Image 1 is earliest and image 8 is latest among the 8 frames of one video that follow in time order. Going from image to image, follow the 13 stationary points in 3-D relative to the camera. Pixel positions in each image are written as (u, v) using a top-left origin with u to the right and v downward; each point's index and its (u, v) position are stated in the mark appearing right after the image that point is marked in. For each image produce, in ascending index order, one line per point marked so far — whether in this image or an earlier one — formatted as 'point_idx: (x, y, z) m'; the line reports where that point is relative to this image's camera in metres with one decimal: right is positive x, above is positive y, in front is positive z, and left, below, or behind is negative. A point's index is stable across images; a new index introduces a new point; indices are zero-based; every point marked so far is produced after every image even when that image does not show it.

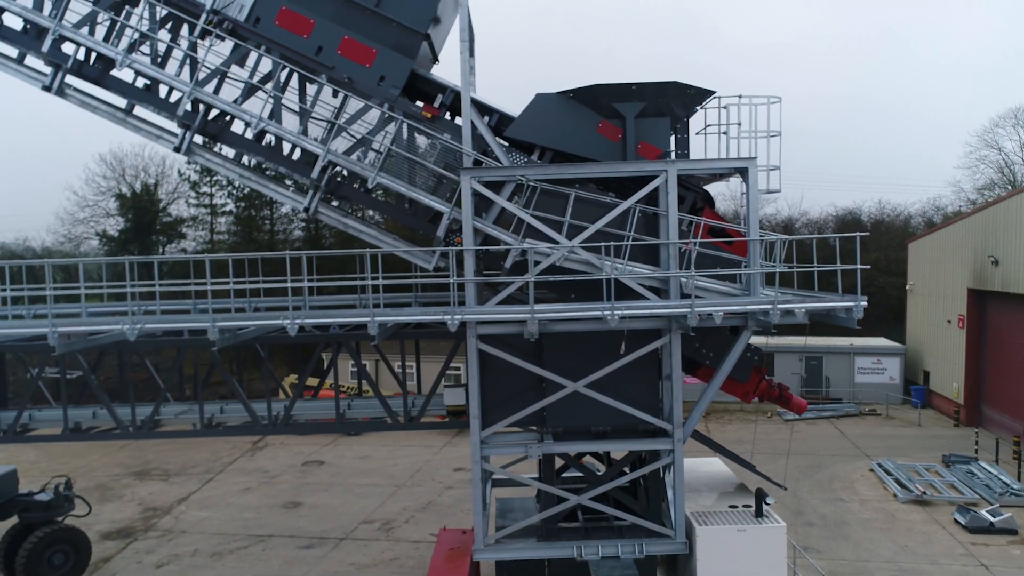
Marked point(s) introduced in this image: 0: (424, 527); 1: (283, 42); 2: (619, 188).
0: (-1.9, -5.3, +17.6) m
1: (-3.1, +3.3, +10.7) m
2: (+1.5, +1.4, +11.0) m
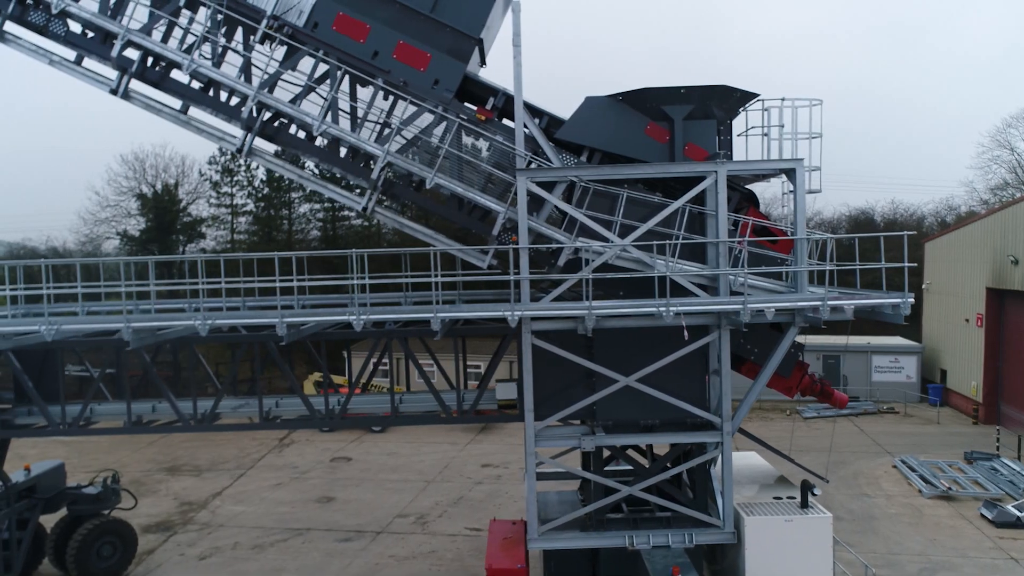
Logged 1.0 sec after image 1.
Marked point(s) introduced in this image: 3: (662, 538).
0: (-1.2, -5.3, +17.9) m
1: (-2.4, +3.4, +11.0) m
2: (+2.2, +1.4, +11.3) m
3: (+2.0, -3.3, +10.4) m
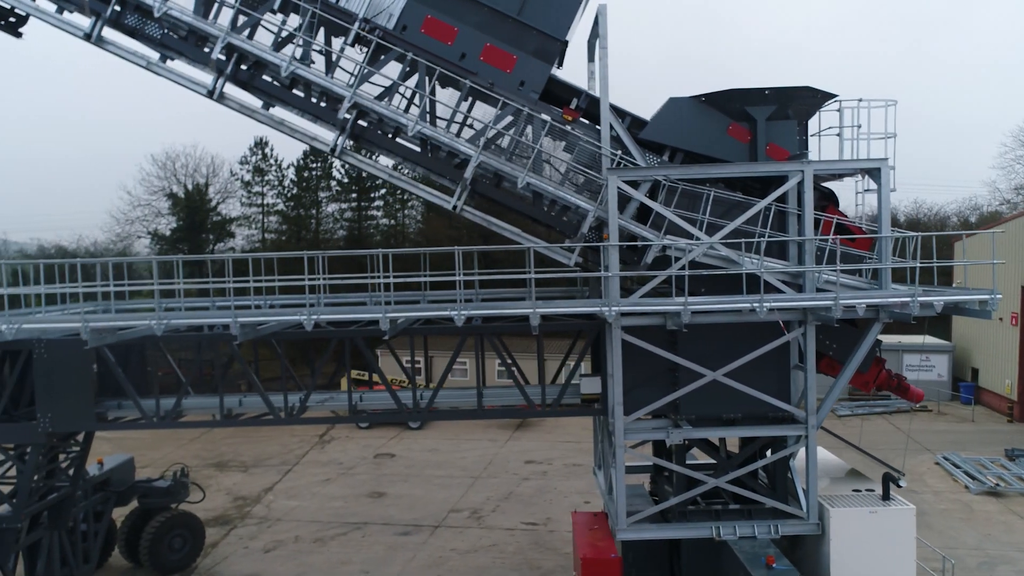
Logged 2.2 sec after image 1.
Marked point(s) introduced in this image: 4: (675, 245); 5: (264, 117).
0: (0.0, -5.2, +18.1) m
1: (-1.2, +3.4, +11.3) m
2: (+3.4, +1.5, +11.5) m
3: (+3.2, -3.2, +10.7) m
4: (+2.2, +0.6, +10.5) m
5: (-3.5, +2.5, +11.5) m
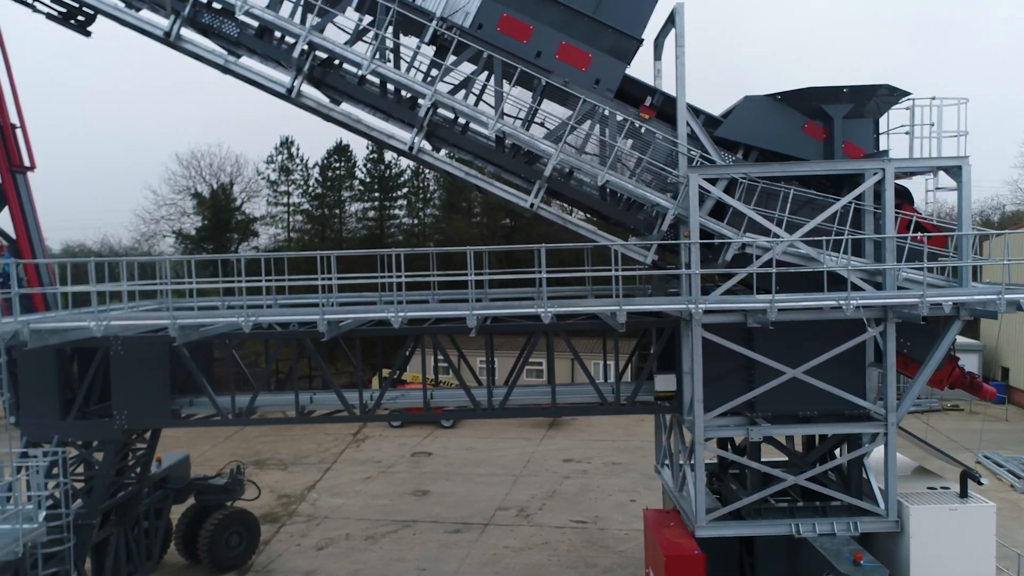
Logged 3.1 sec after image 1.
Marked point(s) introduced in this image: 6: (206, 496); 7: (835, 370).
0: (+1.1, -5.2, +18.2) m
1: (-0.1, +3.4, +11.3) m
2: (+4.5, +1.5, +11.6) m
3: (+4.3, -3.2, +10.7) m
4: (+3.2, +0.6, +10.5) m
5: (-2.4, +2.6, +11.6) m
6: (-5.9, -4.0, +15.3) m
7: (+4.5, -1.1, +11.1) m
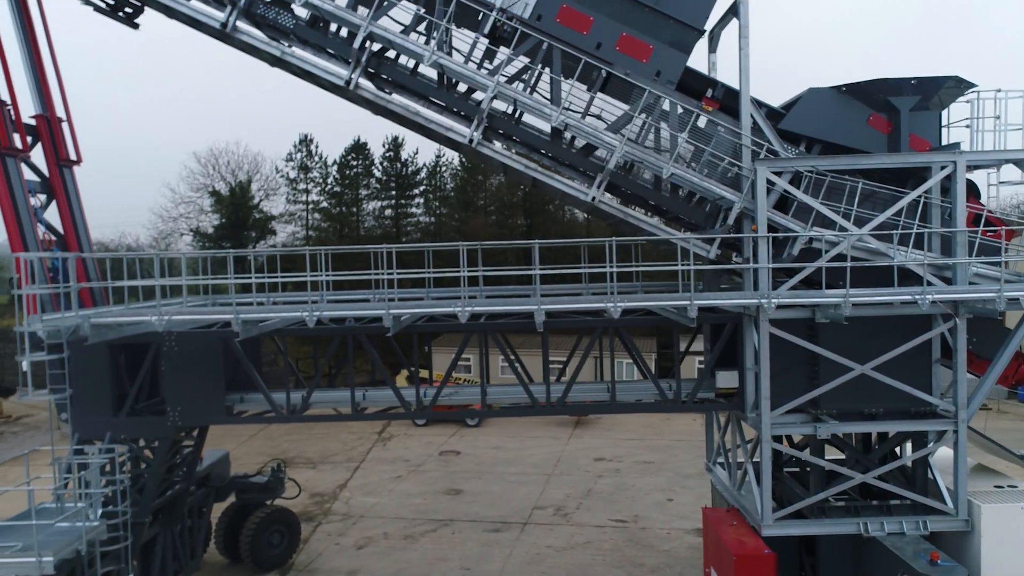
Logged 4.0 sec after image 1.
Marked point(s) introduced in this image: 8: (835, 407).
0: (+2.0, -5.1, +18.0) m
1: (+0.7, +3.5, +11.1) m
2: (+5.3, +1.6, +11.4) m
3: (+5.1, -3.2, +10.5) m
4: (+4.1, +0.7, +10.4) m
5: (-1.6, +2.6, +11.4) m
6: (-5.1, -4.0, +15.2) m
7: (+5.4, -1.1, +10.9) m
8: (+4.4, -1.6, +10.9) m
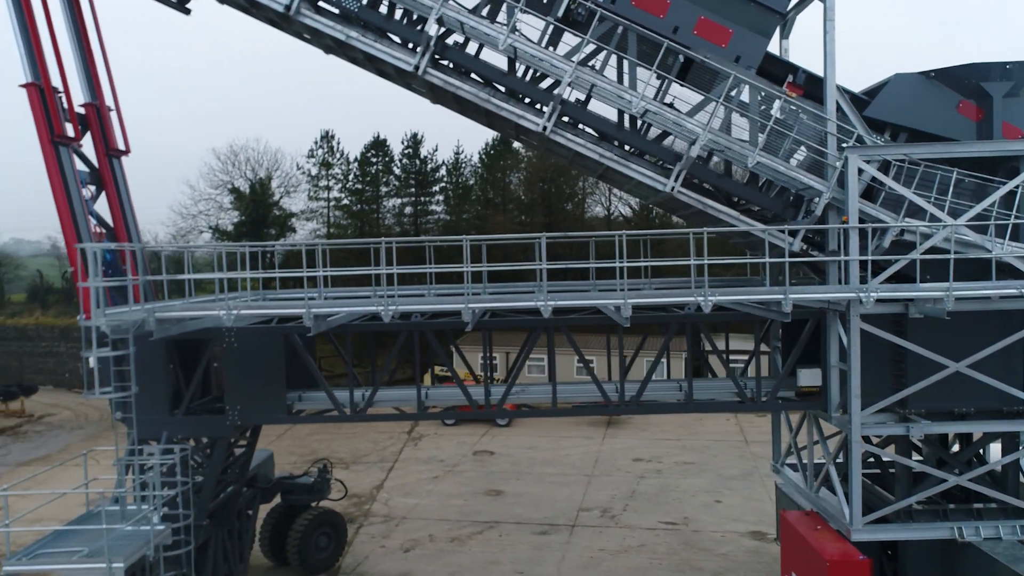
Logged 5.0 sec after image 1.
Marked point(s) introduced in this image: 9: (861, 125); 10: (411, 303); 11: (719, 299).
0: (+3.0, -5.0, +17.5) m
1: (+1.7, +3.6, +10.7) m
2: (+6.3, +1.6, +10.9) m
3: (+6.1, -3.1, +10.1) m
4: (+5.1, +0.8, +9.9) m
5: (-0.6, +2.7, +11.0) m
6: (-4.1, -3.9, +14.8) m
7: (+6.4, -1.0, +10.4) m
8: (+5.4, -1.6, +10.4) m
9: (+4.6, +2.2, +10.6) m
10: (-1.3, -0.2, +9.6) m
11: (+2.4, -0.1, +9.6) m
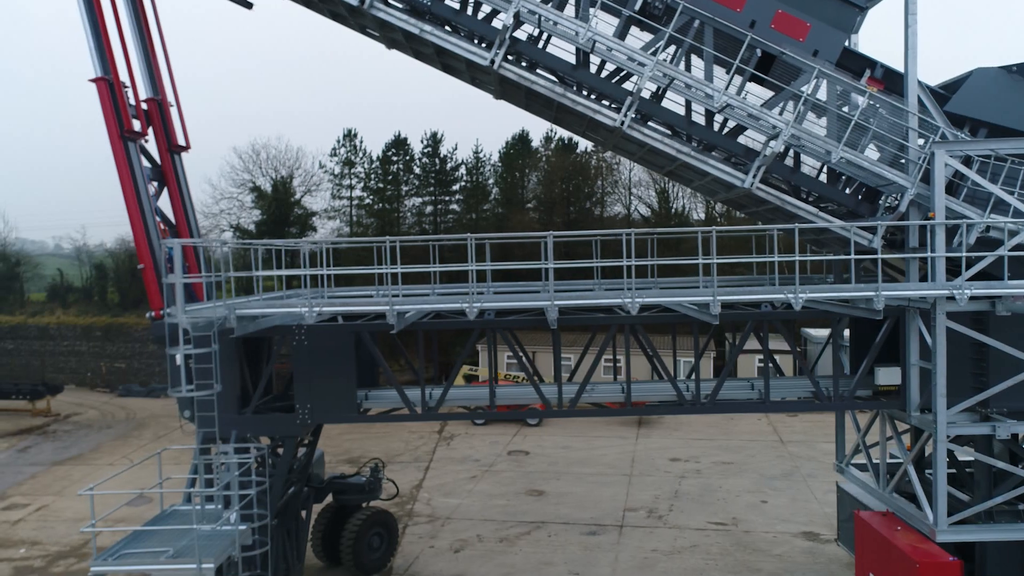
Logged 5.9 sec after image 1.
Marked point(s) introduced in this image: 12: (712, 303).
0: (+4.0, -5.0, +17.4) m
1: (+2.7, +3.6, +10.6) m
2: (+7.3, +1.7, +10.8) m
3: (+7.1, -3.0, +9.9) m
4: (+6.1, +0.8, +9.8) m
5: (+0.4, +2.7, +10.8) m
6: (-3.1, -3.8, +14.6) m
7: (+7.4, -1.0, +10.3) m
8: (+6.4, -1.5, +10.3) m
9: (+5.6, +2.2, +10.5) m
10: (-0.3, -0.2, +9.4) m
11: (+3.4, -0.1, +9.5) m
12: (+2.3, -0.2, +9.4) m
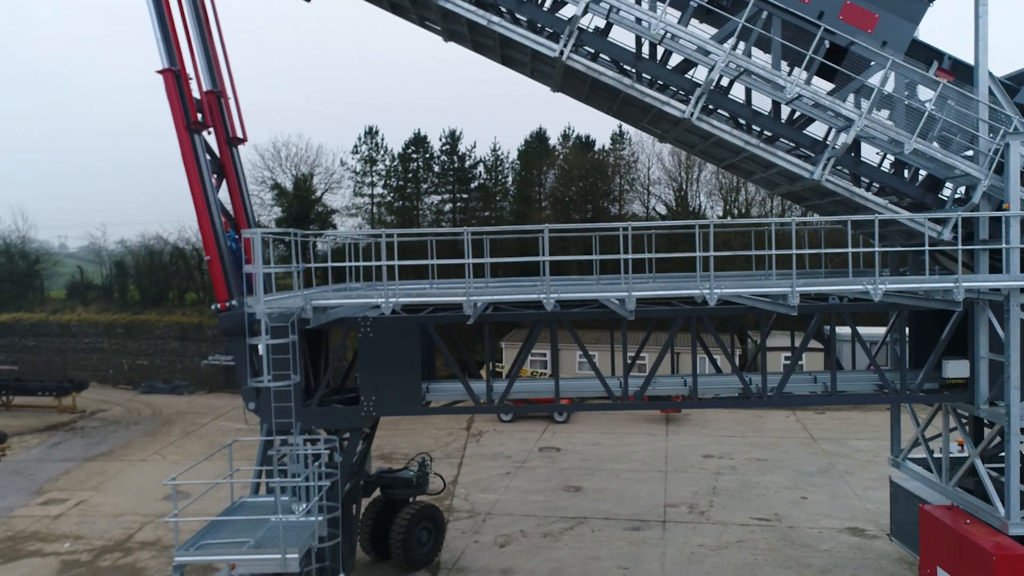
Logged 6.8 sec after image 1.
0: (+4.9, -4.9, +17.4) m
1: (+3.6, +3.7, +10.5) m
2: (+8.2, +1.8, +10.7) m
3: (+8.0, -2.9, +9.9) m
4: (+7.0, +0.9, +9.7) m
5: (+1.3, +2.9, +10.8) m
6: (-2.2, -3.7, +14.6) m
7: (+8.2, -0.9, +10.2) m
8: (+7.3, -1.4, +10.2) m
9: (+6.5, +2.3, +10.4) m
10: (+0.6, 0.0, +9.4) m
11: (+4.3, 0.0, +9.5) m
12: (+3.2, -0.1, +9.4) m
